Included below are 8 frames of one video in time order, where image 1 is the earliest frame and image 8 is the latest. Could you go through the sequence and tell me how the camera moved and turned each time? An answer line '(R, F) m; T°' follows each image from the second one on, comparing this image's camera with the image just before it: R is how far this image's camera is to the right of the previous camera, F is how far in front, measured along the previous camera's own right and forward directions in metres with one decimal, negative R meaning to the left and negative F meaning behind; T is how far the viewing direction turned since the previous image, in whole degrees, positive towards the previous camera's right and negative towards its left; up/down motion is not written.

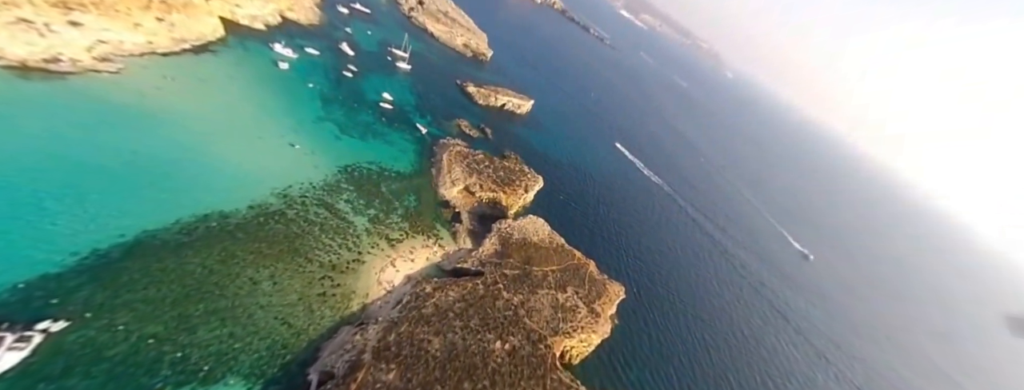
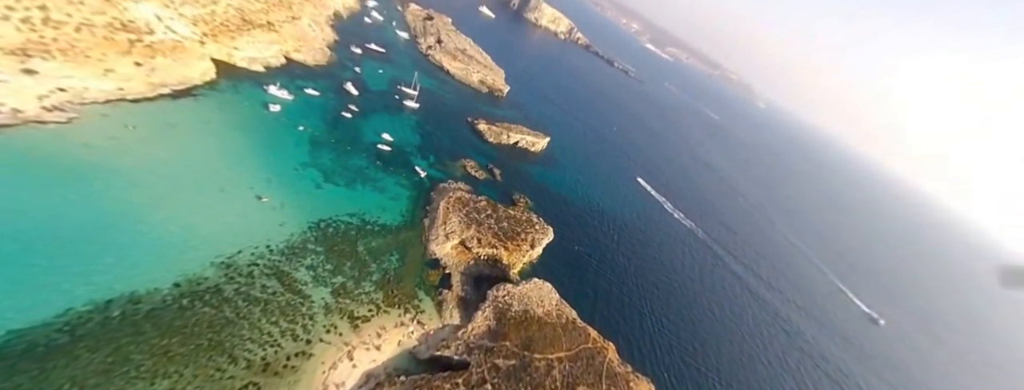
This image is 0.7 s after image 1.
(+2.0, +5.3) m; -4°
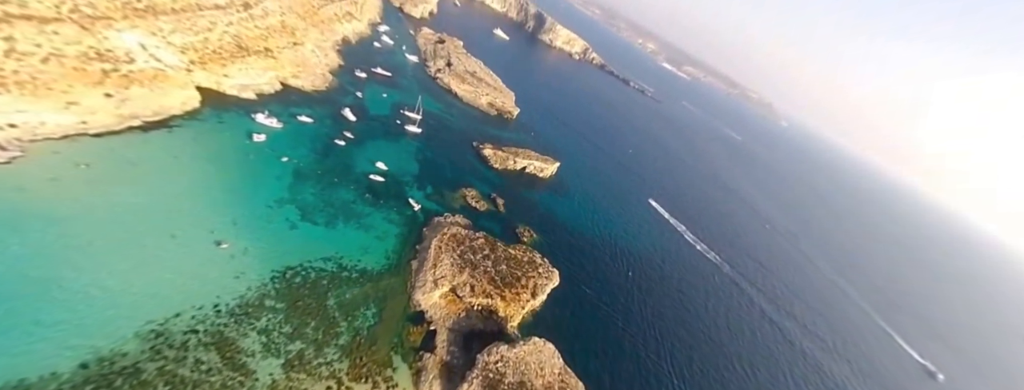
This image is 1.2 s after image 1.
(+1.5, +3.9) m; -3°
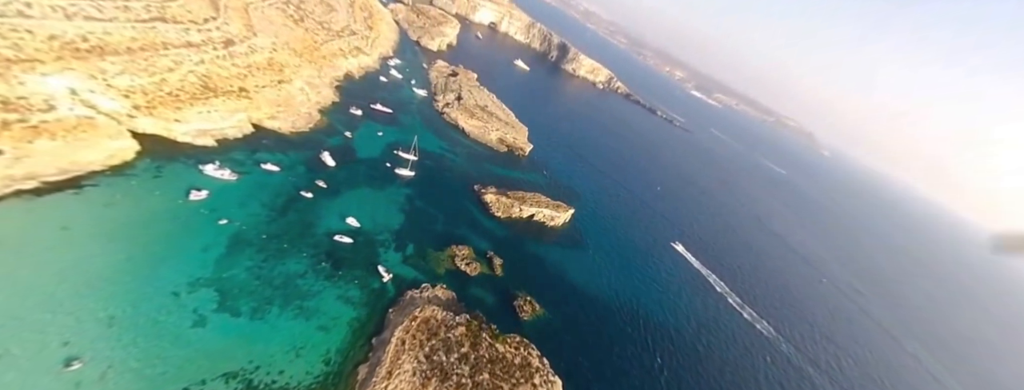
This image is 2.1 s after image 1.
(+2.7, +7.8) m; -4°
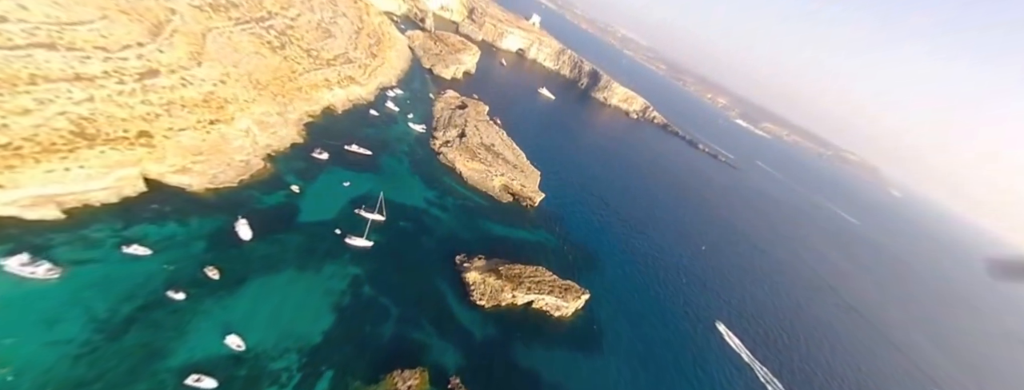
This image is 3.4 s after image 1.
(+4.0, +13.1) m; -5°
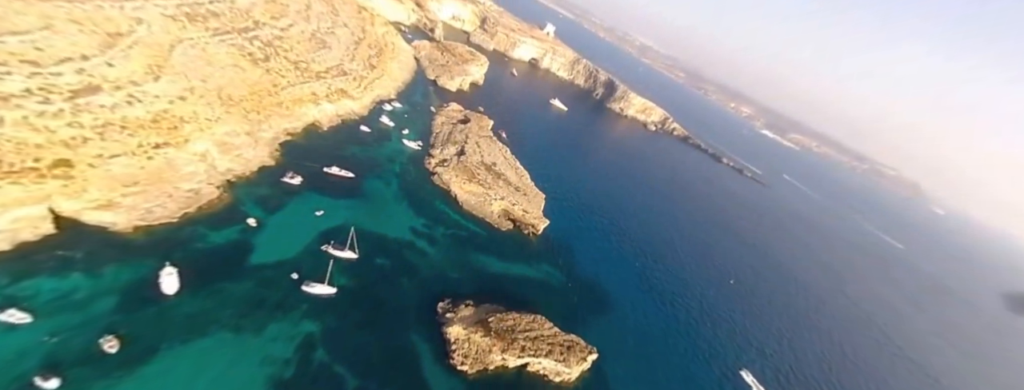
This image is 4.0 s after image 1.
(+2.2, +6.5) m; -3°
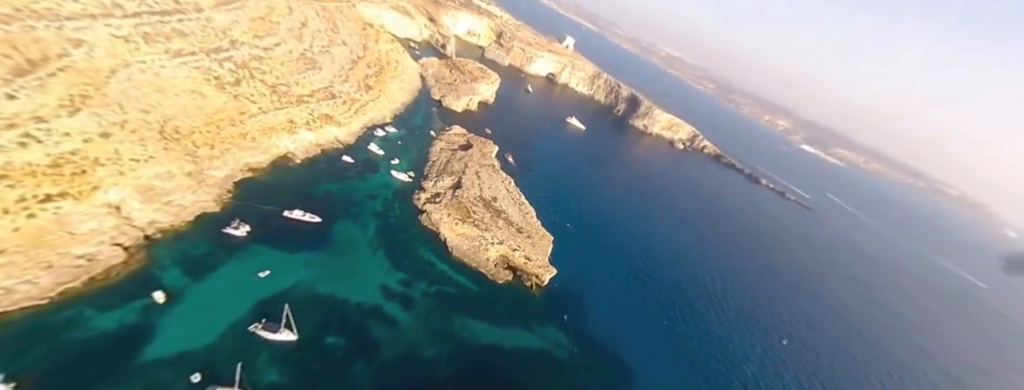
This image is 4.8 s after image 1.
(+2.7, +8.8) m; -4°
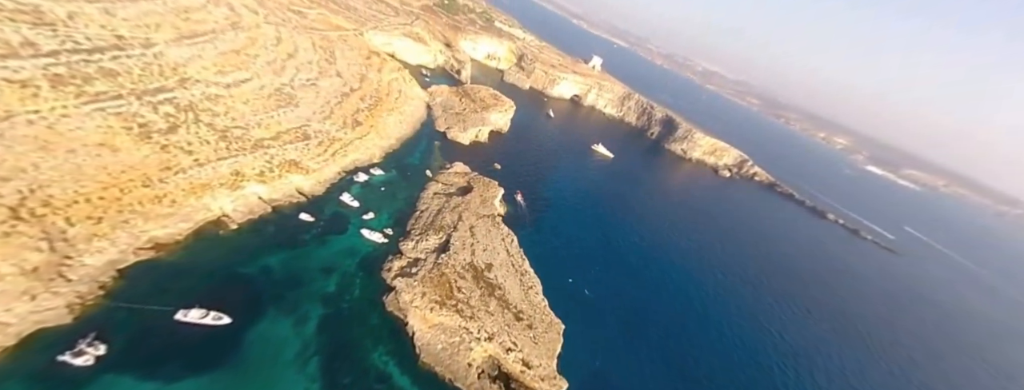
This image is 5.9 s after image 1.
(+3.8, +12.4) m; -5°
